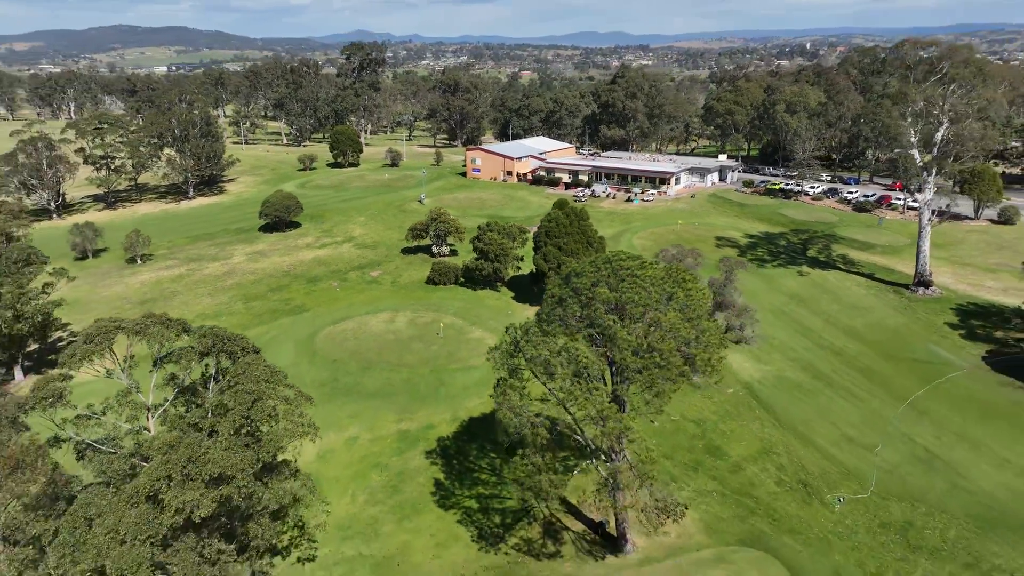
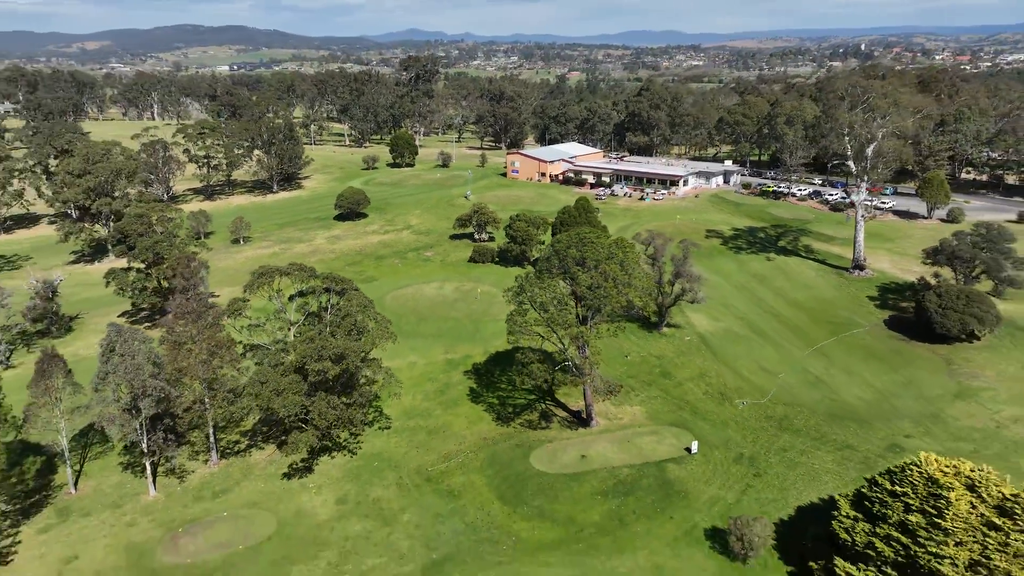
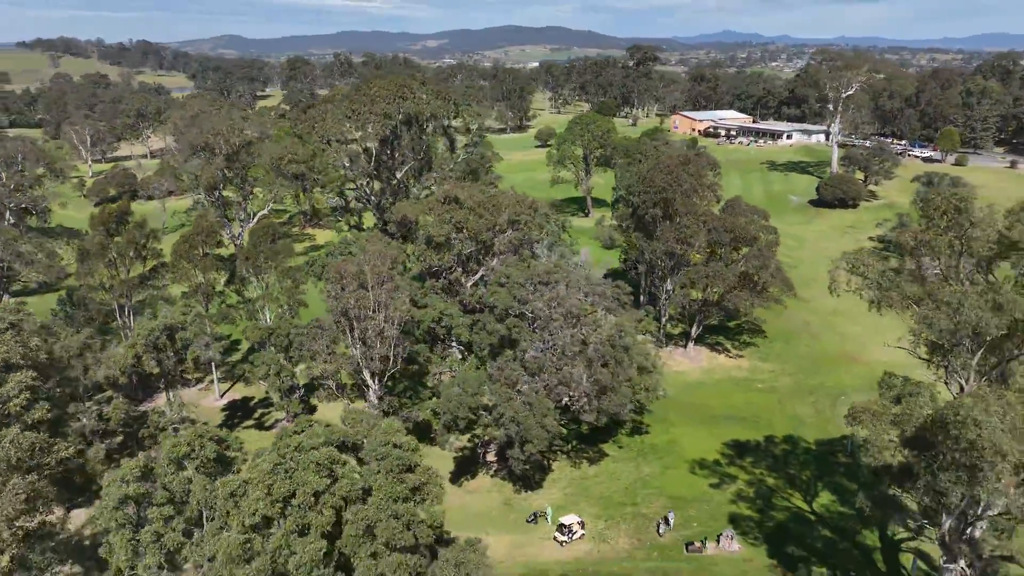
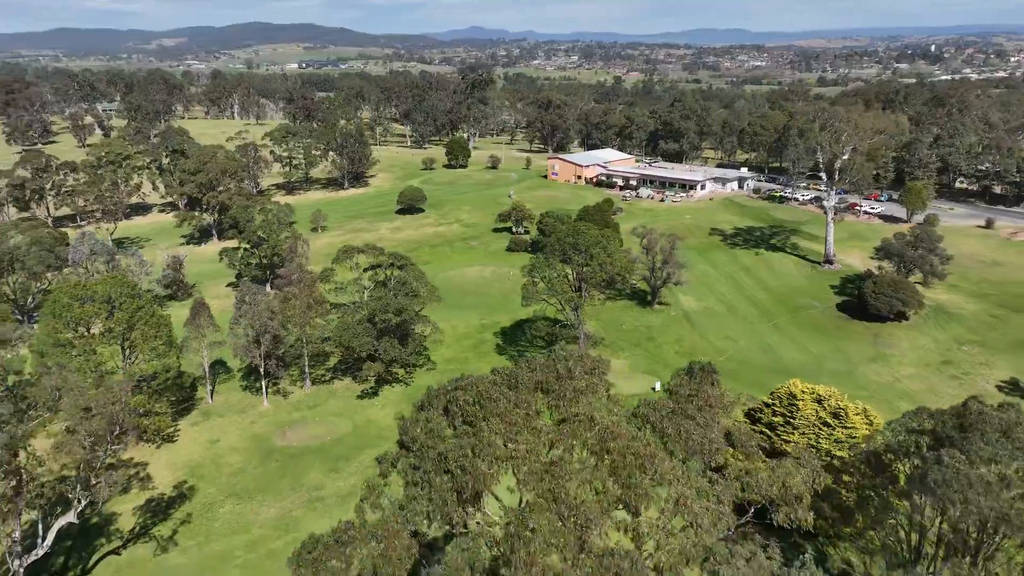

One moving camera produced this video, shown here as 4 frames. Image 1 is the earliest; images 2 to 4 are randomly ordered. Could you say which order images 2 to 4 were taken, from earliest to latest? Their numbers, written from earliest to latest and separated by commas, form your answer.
2, 4, 3
